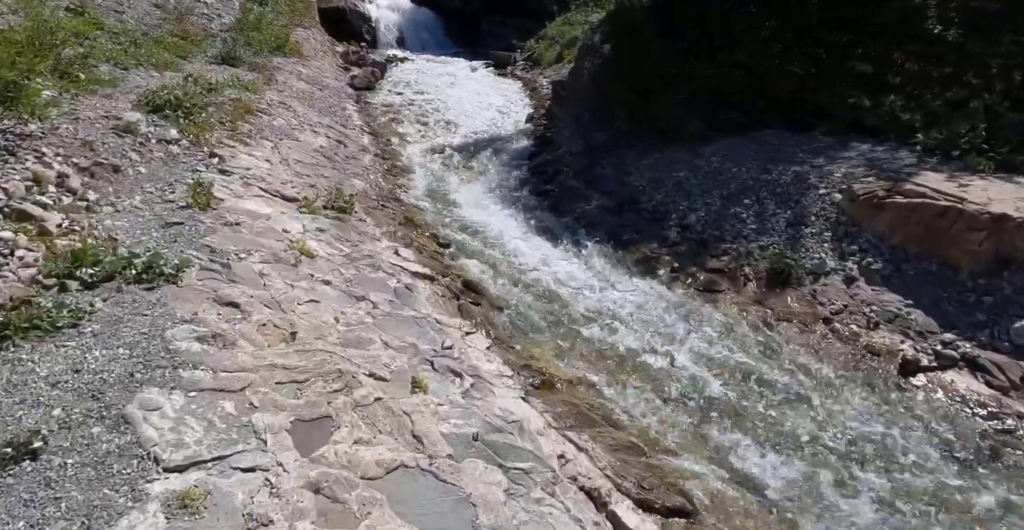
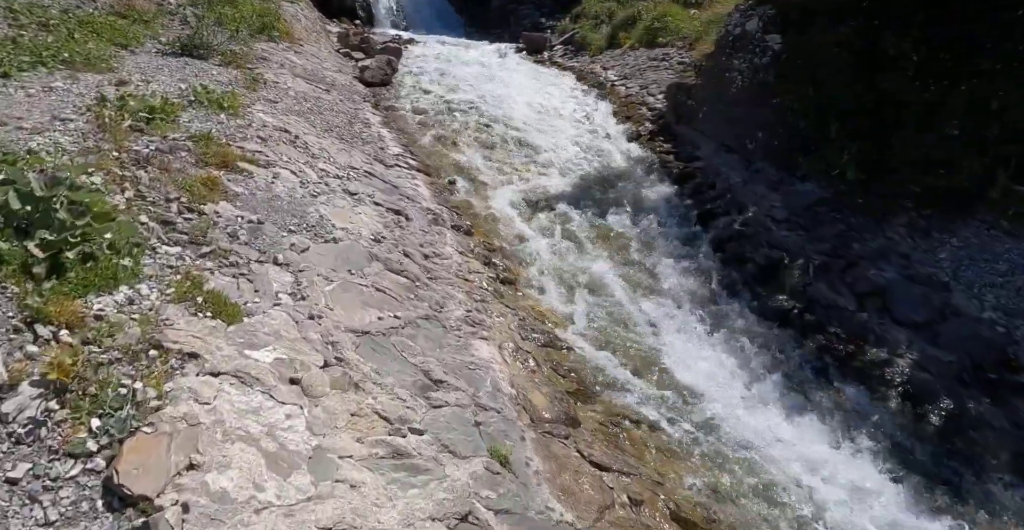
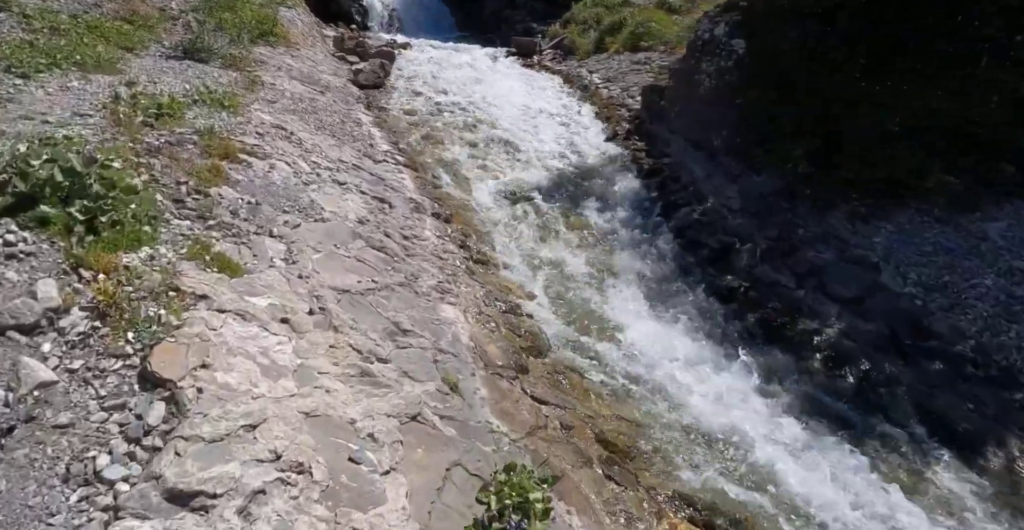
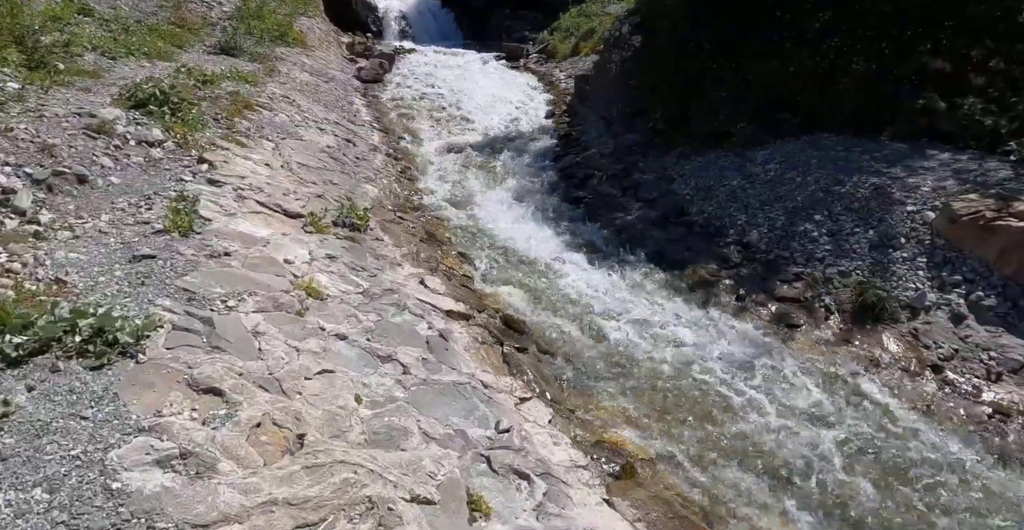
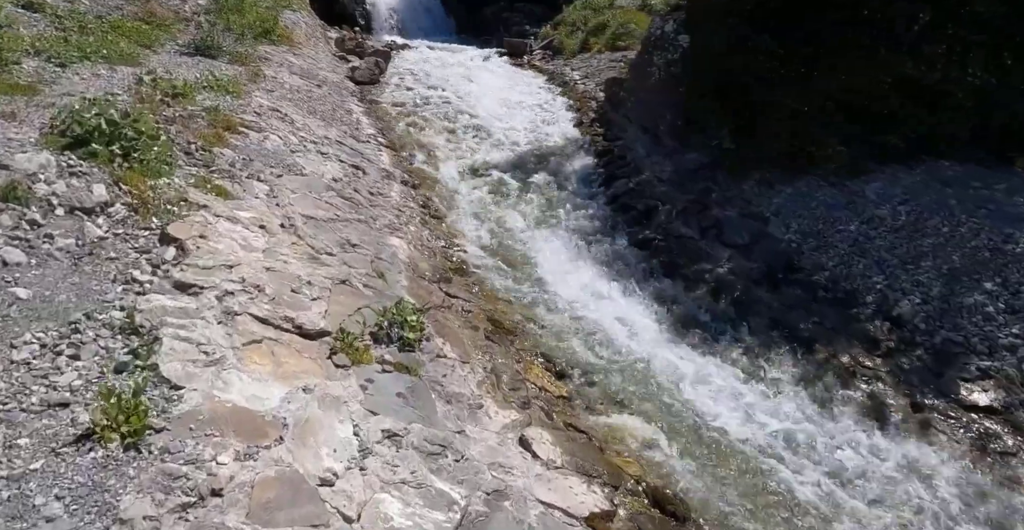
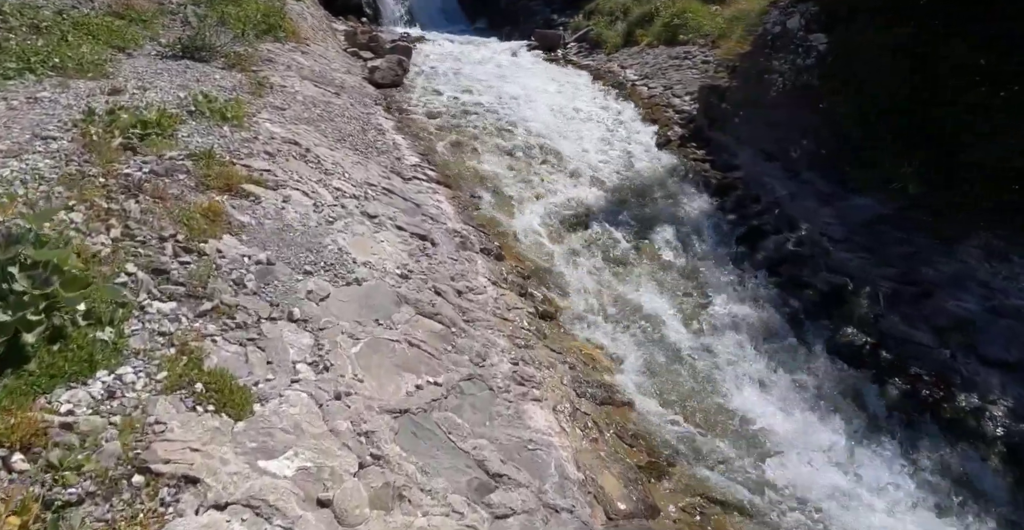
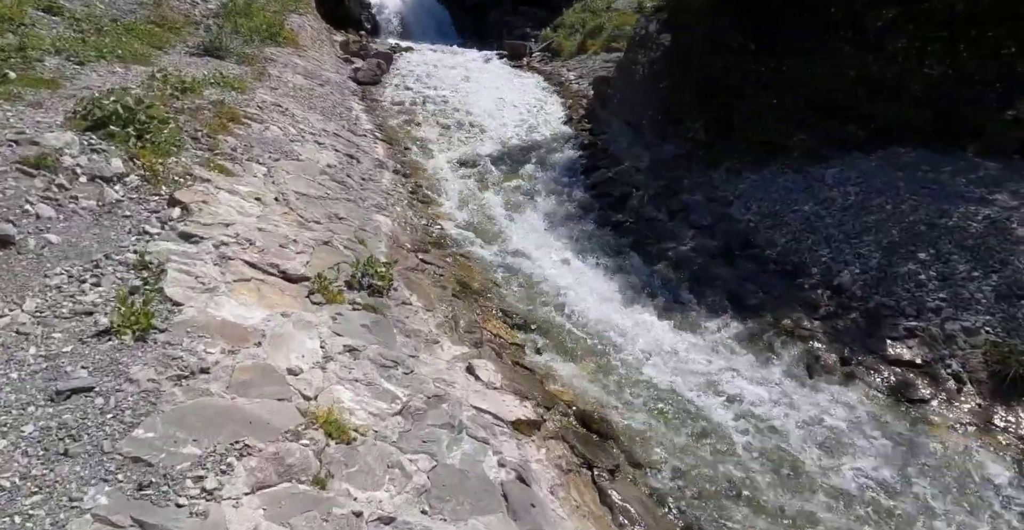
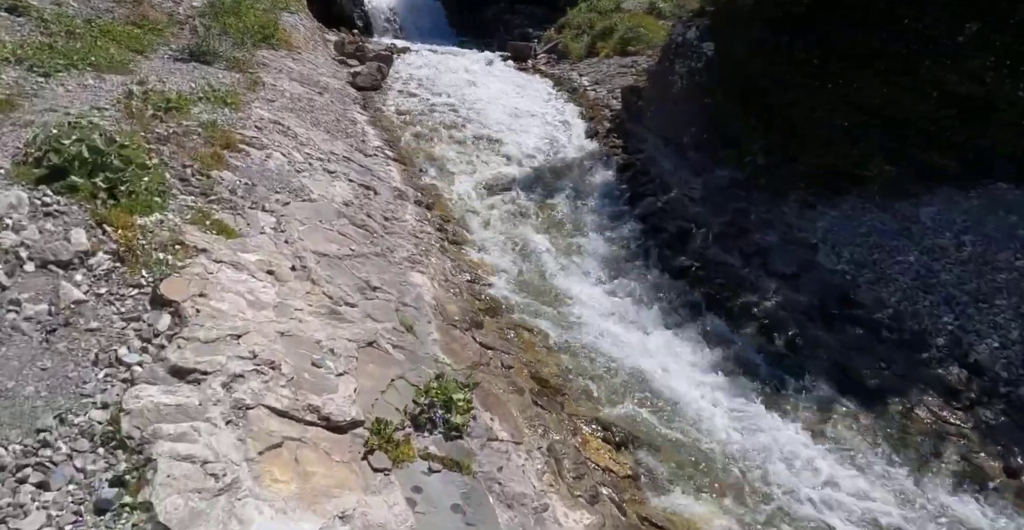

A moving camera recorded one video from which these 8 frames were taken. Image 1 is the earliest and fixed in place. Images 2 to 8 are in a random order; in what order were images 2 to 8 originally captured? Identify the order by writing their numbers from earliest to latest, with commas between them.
4, 7, 5, 8, 3, 2, 6
